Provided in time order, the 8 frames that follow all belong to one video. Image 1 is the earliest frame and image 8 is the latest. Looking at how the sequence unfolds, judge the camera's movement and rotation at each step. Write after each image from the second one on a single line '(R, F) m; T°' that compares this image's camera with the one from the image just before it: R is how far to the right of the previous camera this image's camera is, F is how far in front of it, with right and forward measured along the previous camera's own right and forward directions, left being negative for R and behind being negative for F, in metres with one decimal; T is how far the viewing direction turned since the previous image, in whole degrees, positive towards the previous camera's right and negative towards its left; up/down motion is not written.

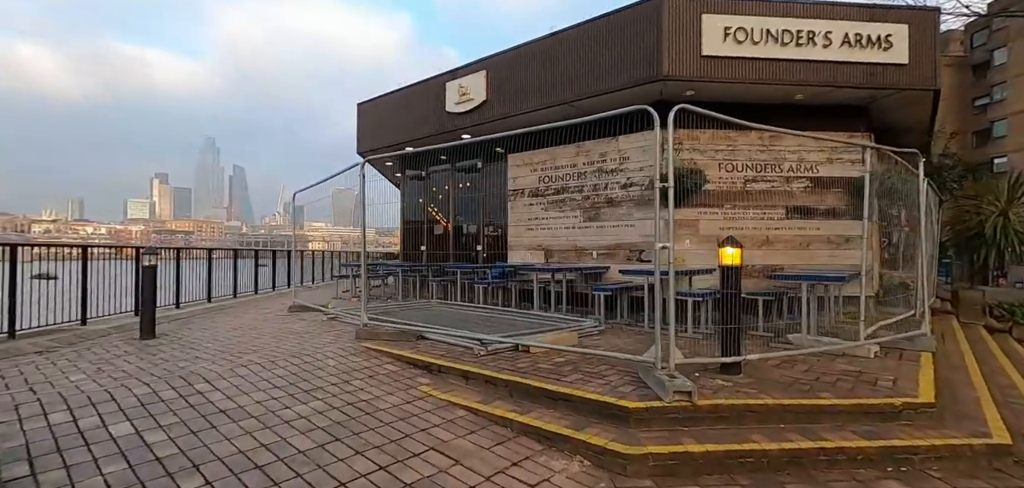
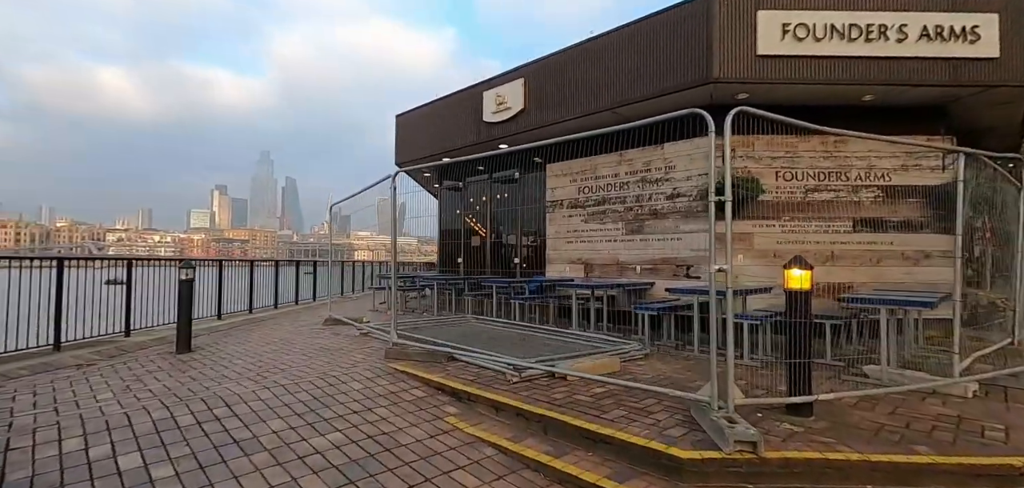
(0.0, +0.3) m; -5°
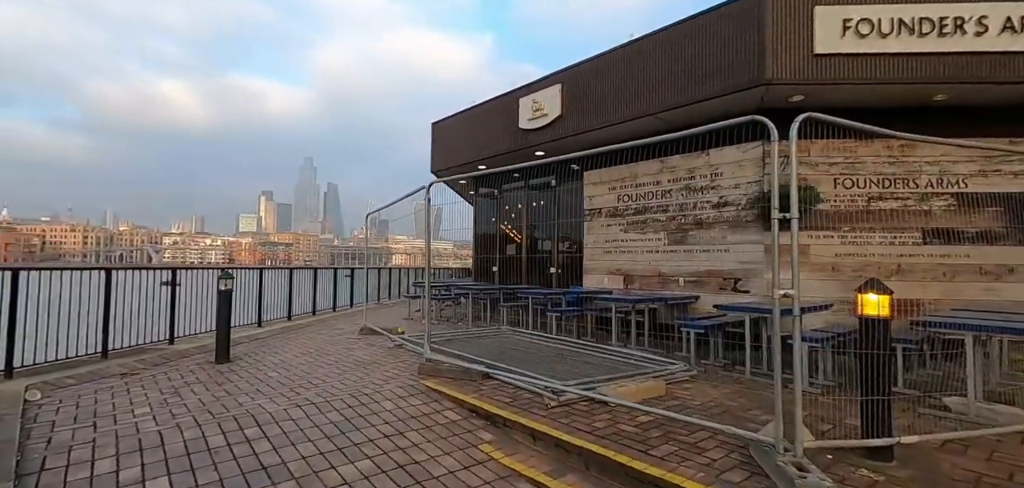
(0.0, +0.2) m; -4°
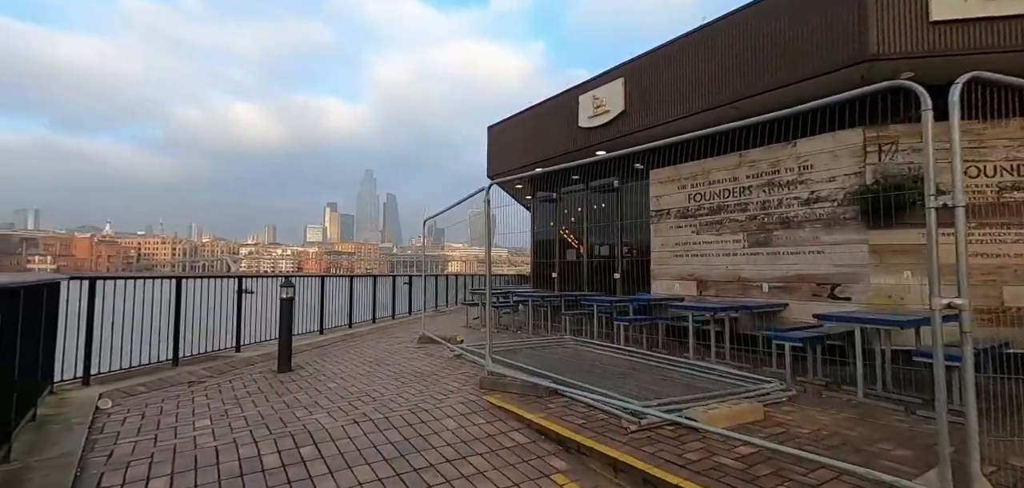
(-0.1, +0.3) m; -7°
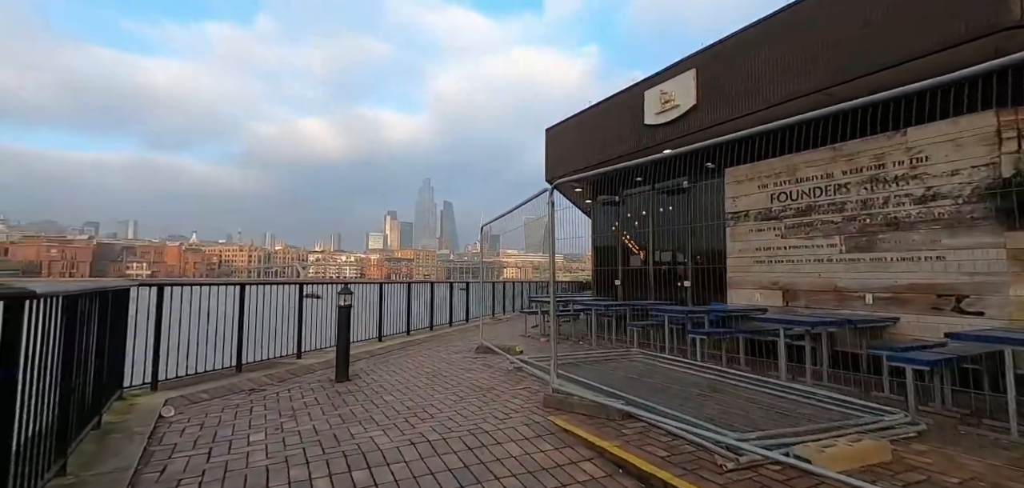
(-0.1, +0.3) m; -7°
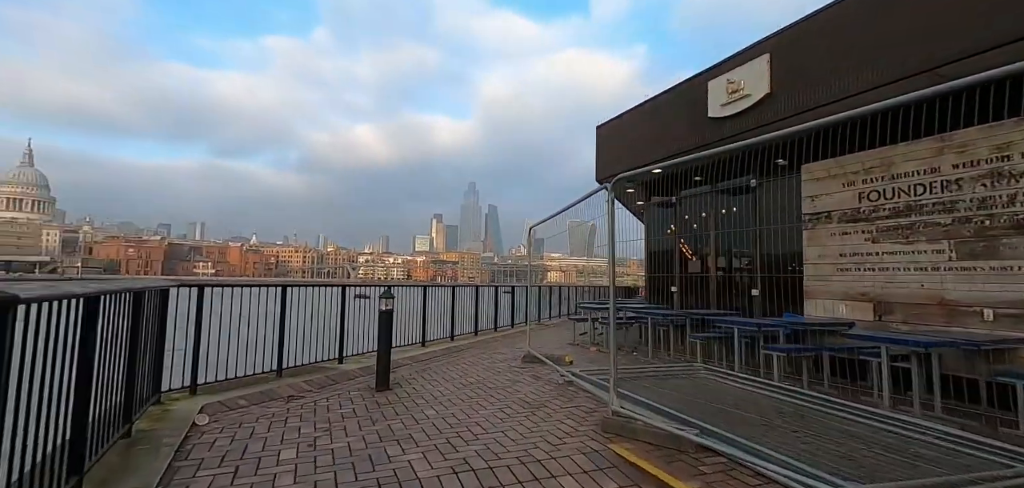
(-0.1, +0.4) m; -5°
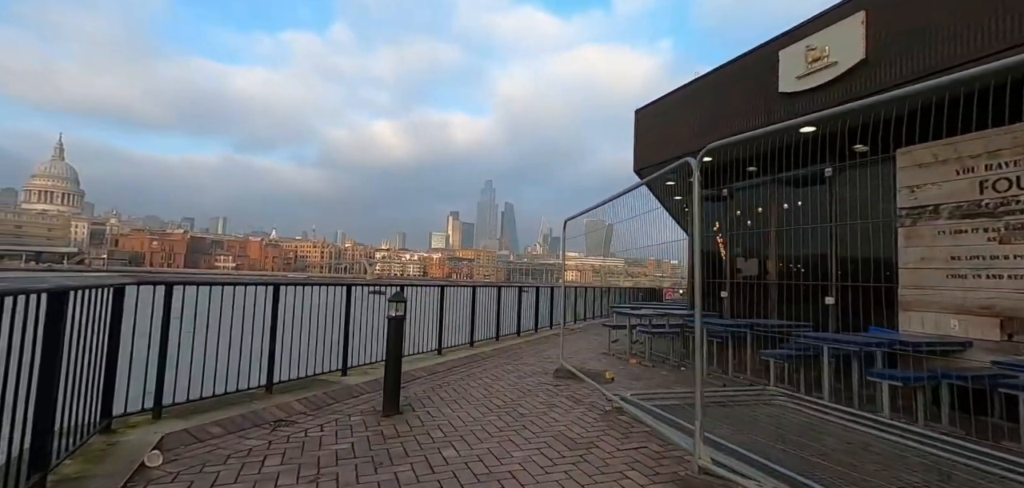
(-0.2, +0.9) m; -2°
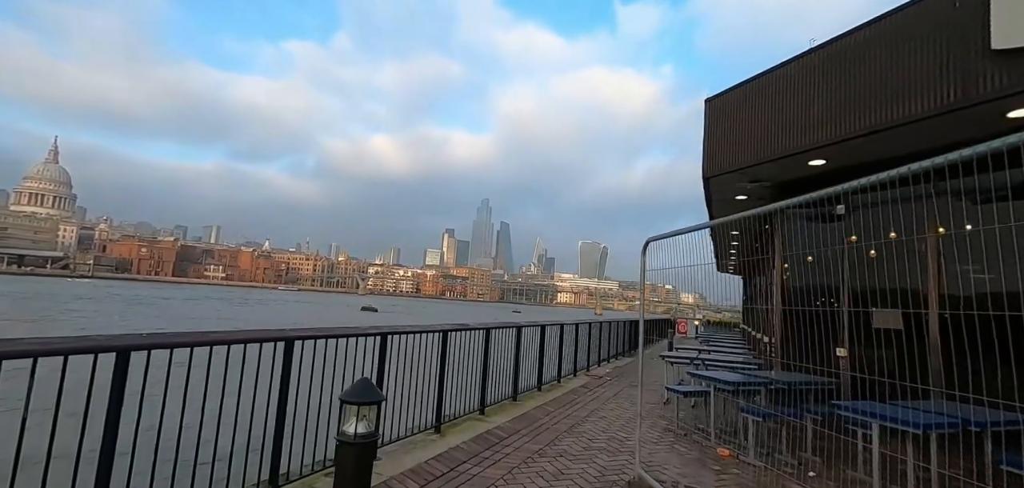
(-0.5, +2.1) m; +1°
